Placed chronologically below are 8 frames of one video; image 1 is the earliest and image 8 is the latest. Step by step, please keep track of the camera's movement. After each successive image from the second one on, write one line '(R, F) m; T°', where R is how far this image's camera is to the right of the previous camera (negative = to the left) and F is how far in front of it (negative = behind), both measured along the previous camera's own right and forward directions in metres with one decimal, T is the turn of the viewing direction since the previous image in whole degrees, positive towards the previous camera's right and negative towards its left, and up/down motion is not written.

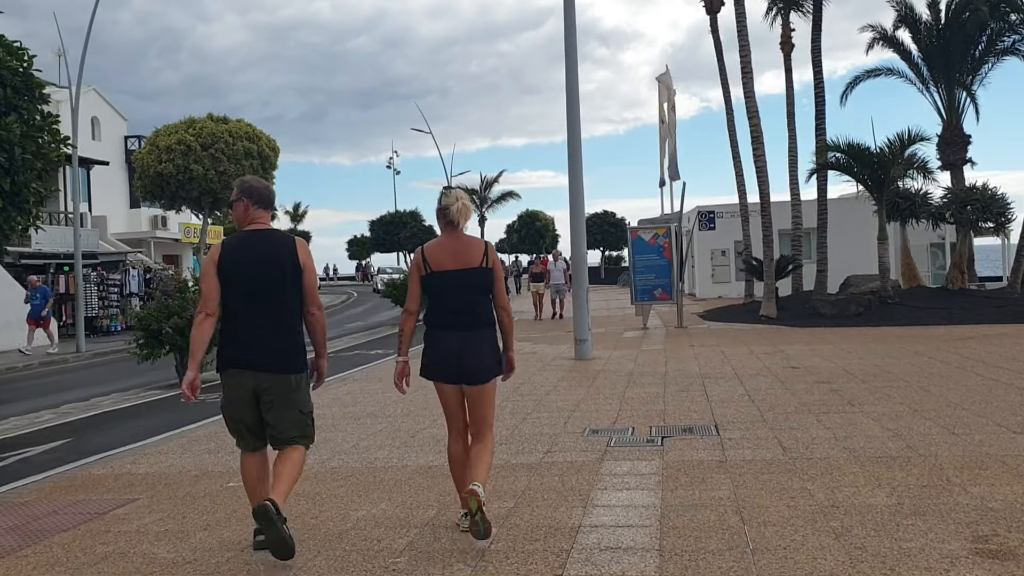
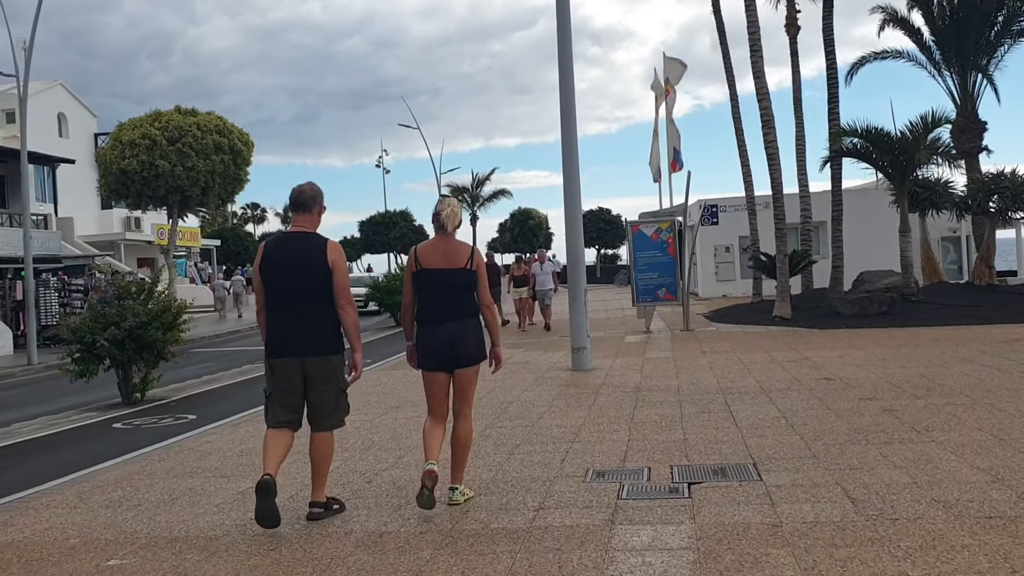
(+0.1, +1.7) m; 0°
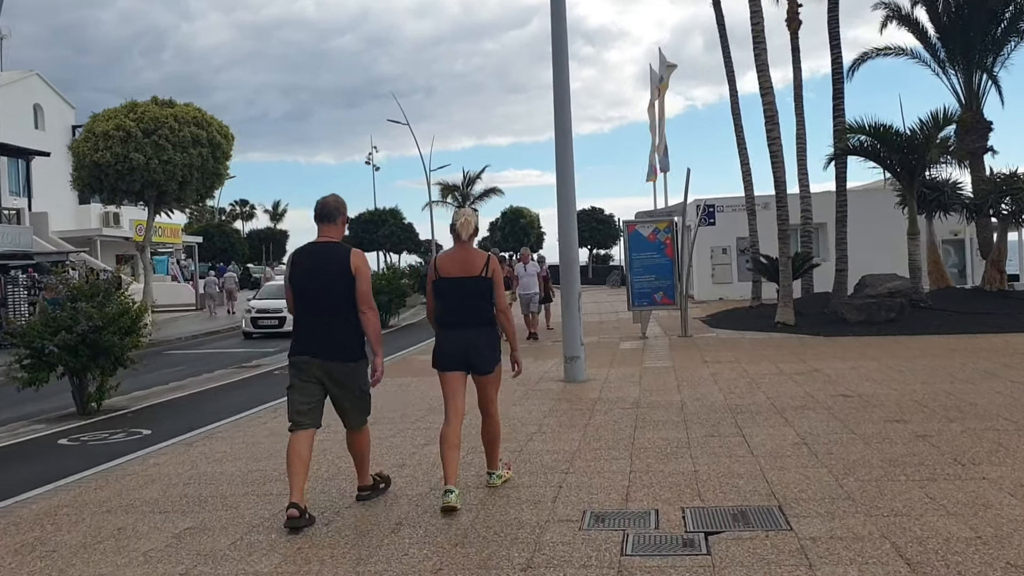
(0.0, +0.9) m; +1°
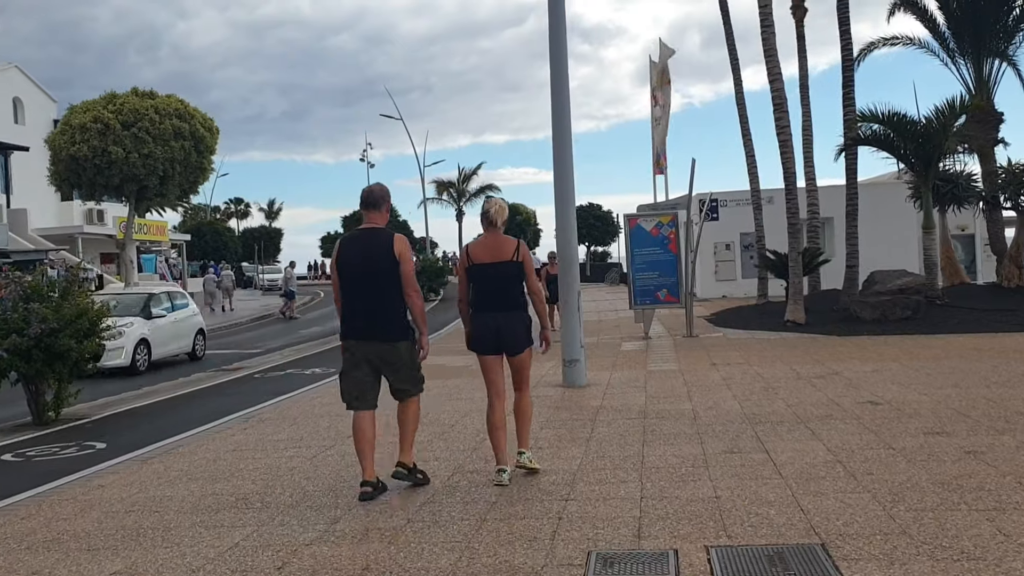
(0.0, +0.9) m; 0°
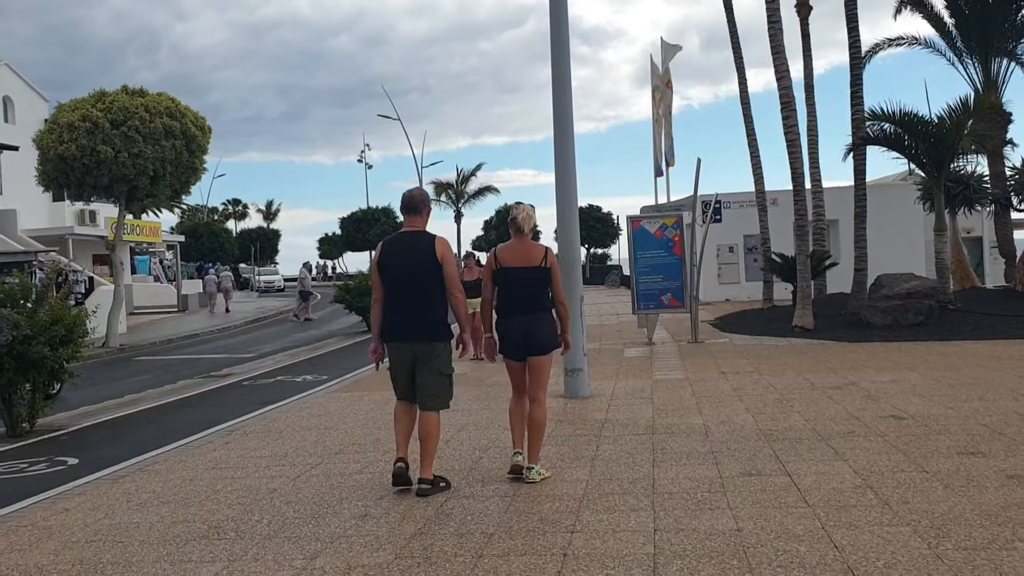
(0.0, +0.5) m; 0°
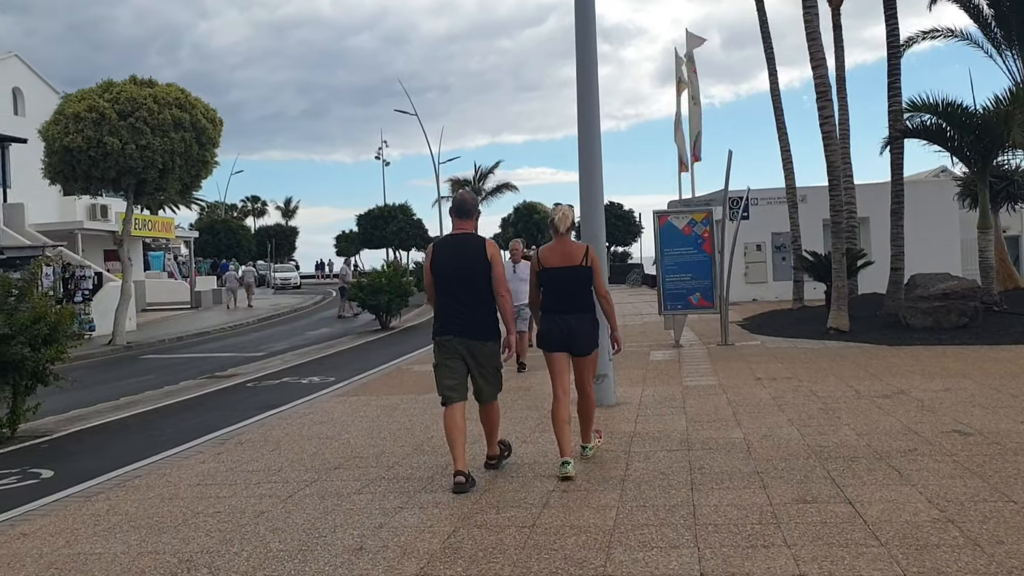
(0.0, +0.8) m; -1°
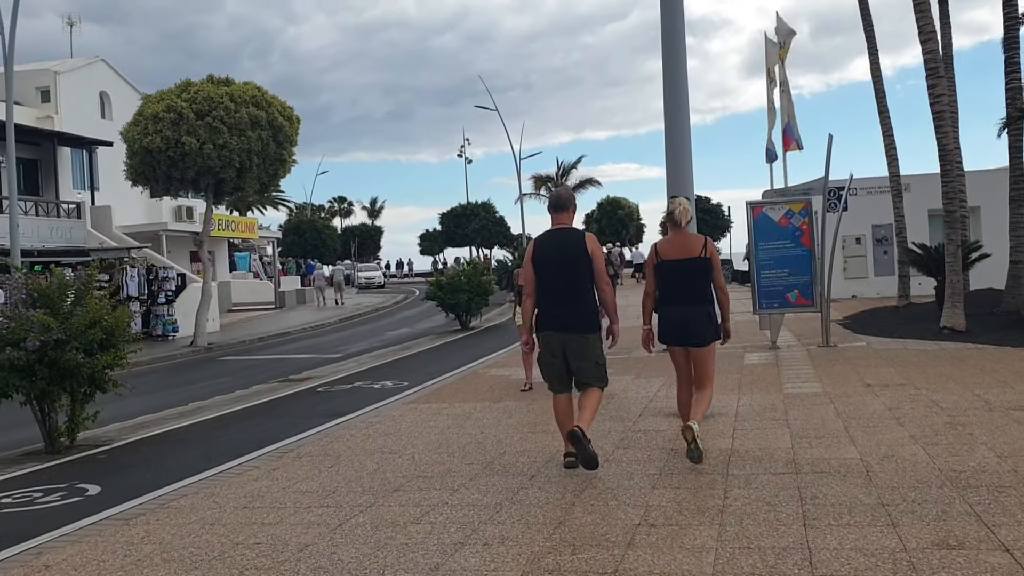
(0.0, +0.8) m; -5°
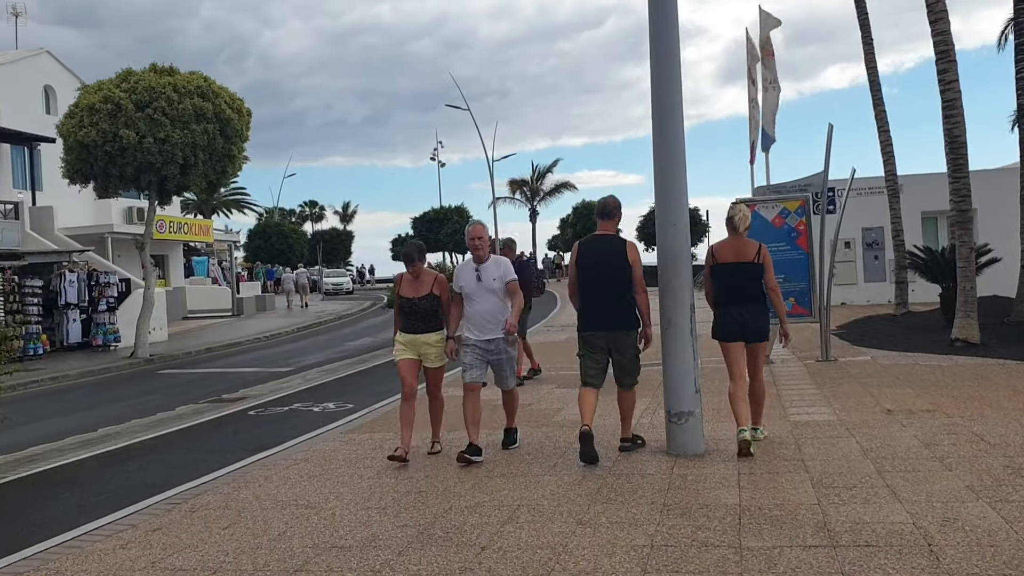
(+0.2, +1.5) m; +2°
